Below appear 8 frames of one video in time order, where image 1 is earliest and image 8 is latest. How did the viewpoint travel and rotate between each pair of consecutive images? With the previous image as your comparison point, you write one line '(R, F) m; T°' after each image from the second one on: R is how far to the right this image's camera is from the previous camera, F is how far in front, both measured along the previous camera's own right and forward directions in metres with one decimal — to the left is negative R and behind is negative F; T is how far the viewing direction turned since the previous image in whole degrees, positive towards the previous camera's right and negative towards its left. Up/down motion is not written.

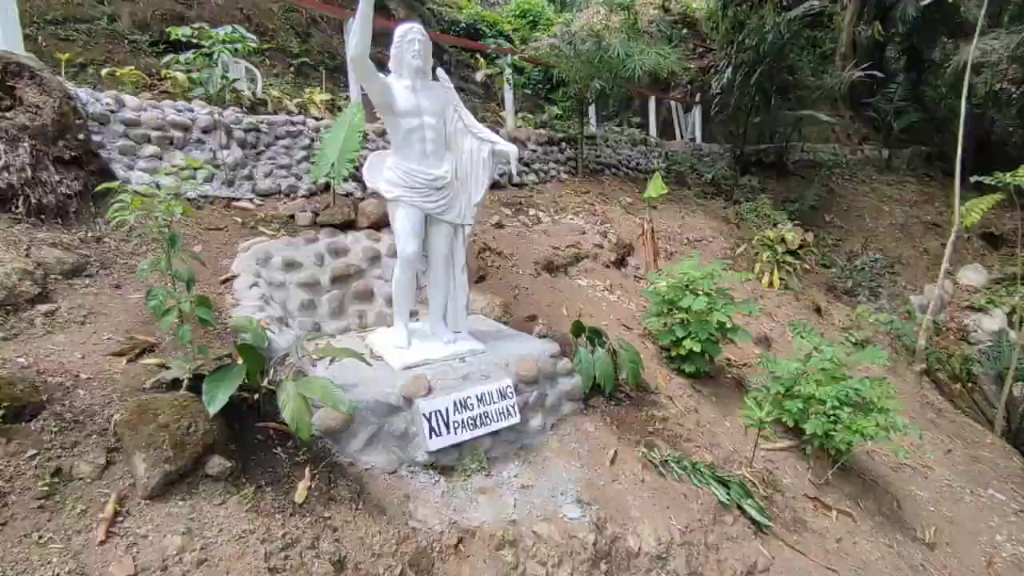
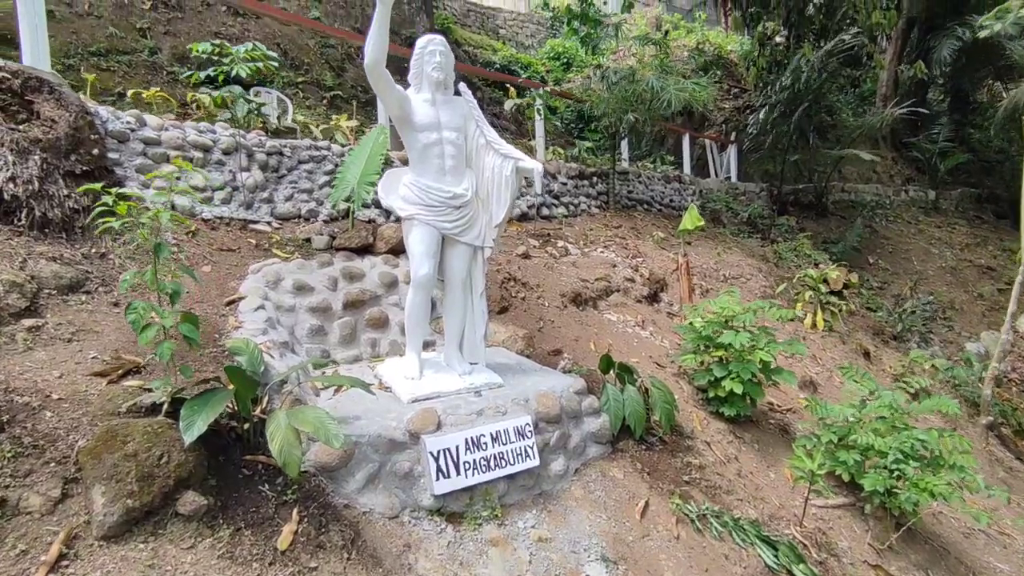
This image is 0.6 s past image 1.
(0.0, +0.3) m; -3°
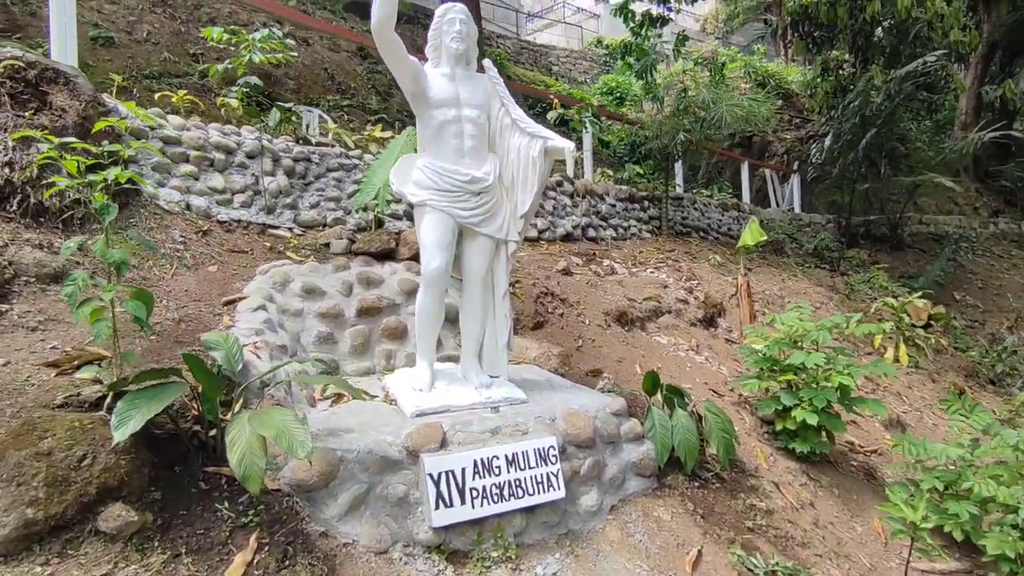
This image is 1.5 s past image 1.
(+0.1, +0.5) m; -5°
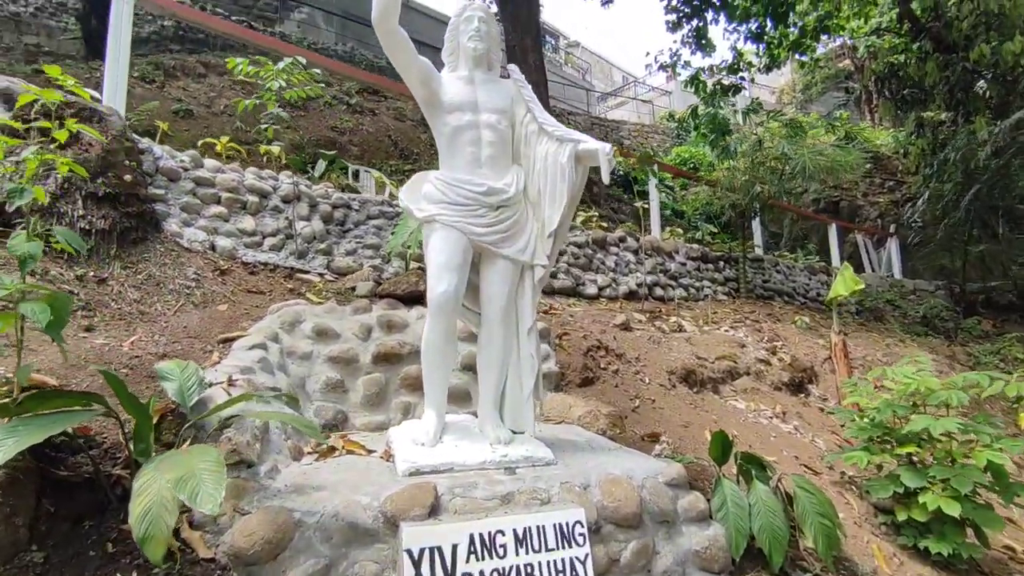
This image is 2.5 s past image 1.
(+0.2, +0.5) m; -8°
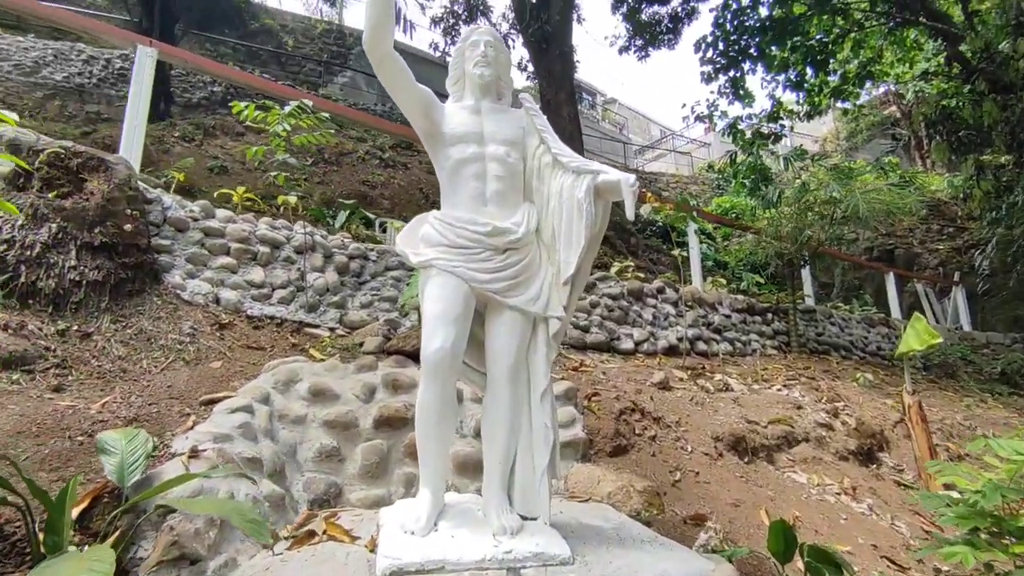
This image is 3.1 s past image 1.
(+0.1, +0.3) m; -4°
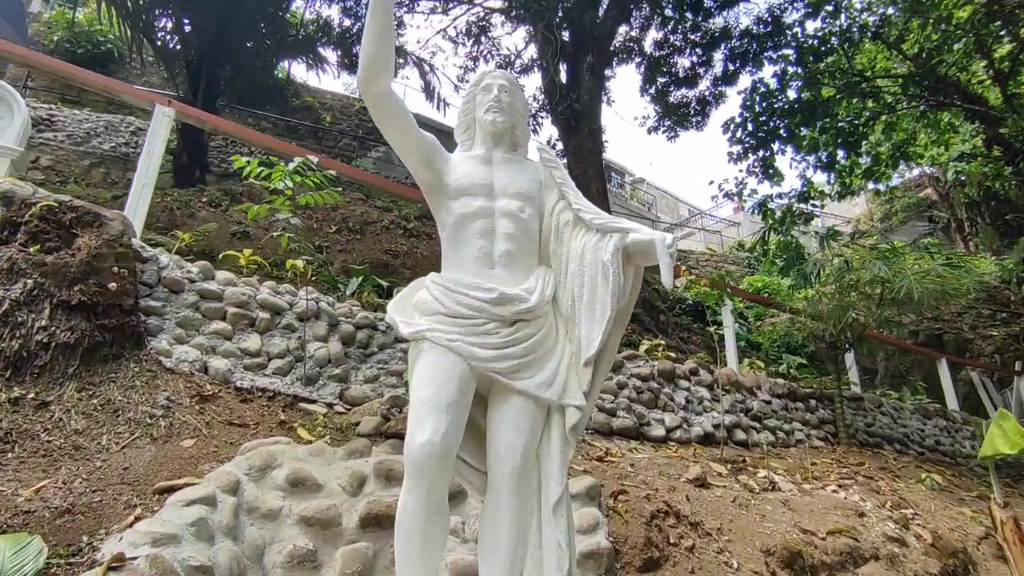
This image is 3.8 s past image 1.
(0.0, +0.4) m; -3°
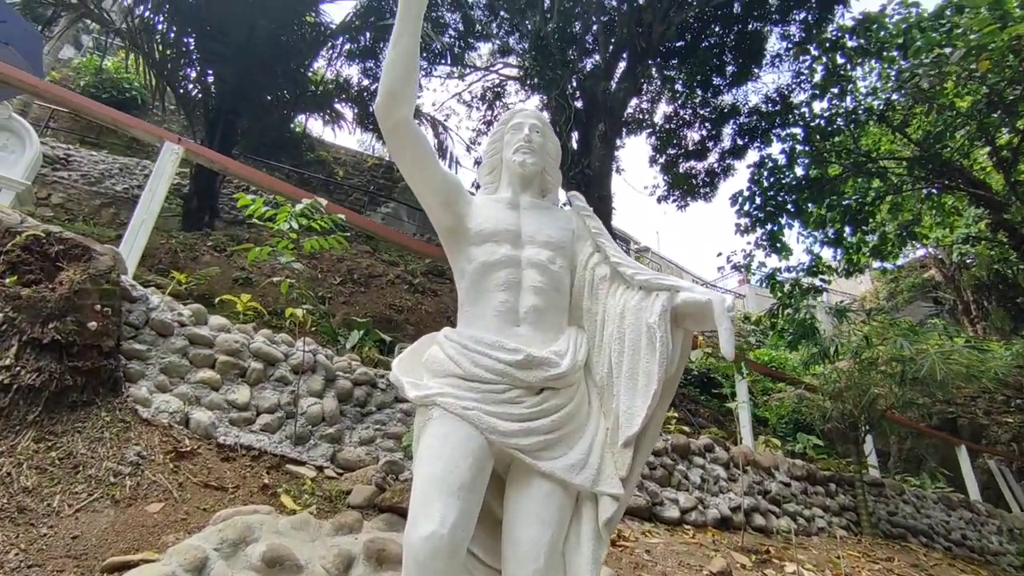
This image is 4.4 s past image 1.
(-0.1, +0.2) m; 0°
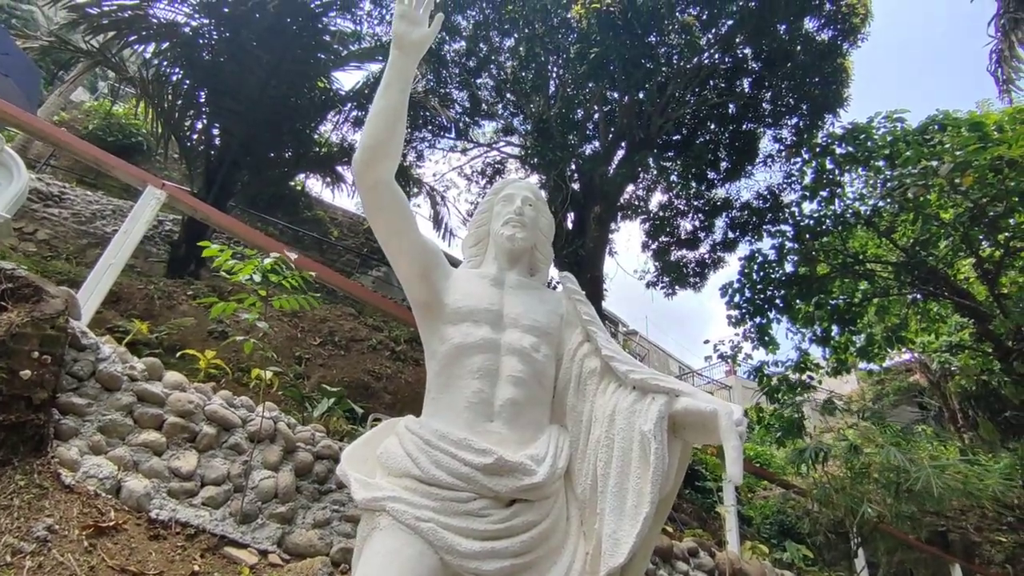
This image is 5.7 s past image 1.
(0.0, +0.2) m; +1°
